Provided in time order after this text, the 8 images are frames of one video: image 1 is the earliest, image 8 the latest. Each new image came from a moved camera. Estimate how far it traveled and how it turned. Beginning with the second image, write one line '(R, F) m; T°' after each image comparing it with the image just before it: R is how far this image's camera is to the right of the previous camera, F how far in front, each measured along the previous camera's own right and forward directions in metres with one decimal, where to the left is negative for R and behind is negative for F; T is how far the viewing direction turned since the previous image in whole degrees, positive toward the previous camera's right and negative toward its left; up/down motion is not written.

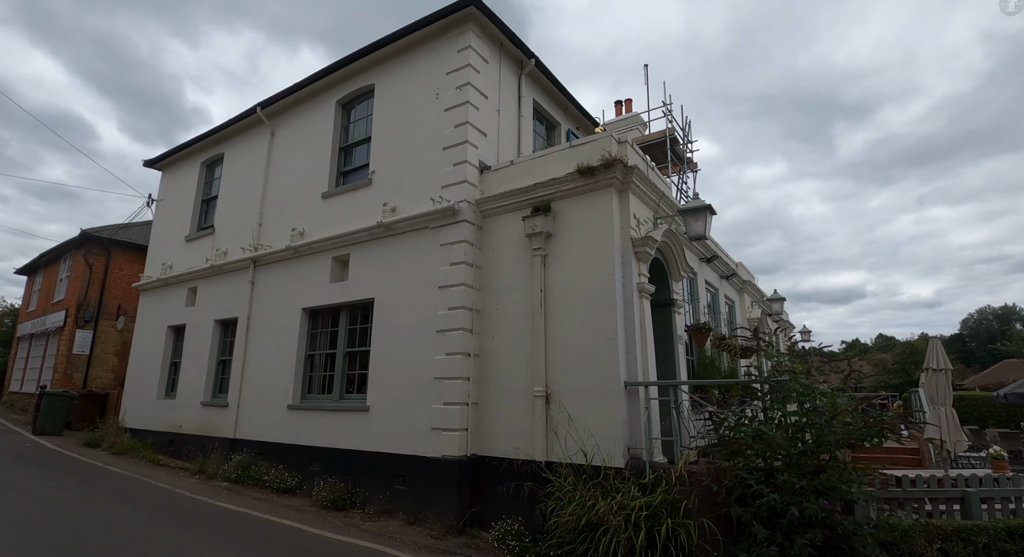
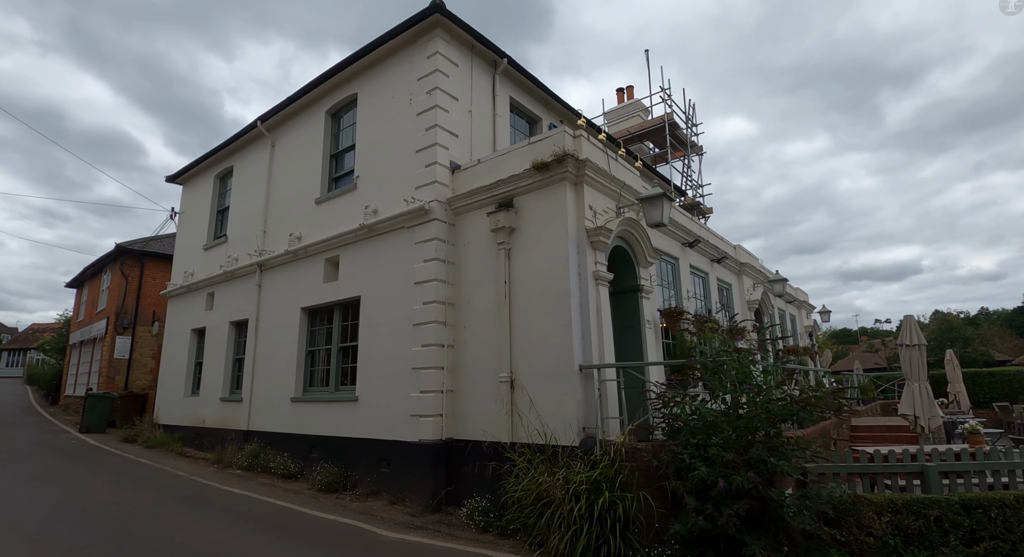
(+1.0, -0.4) m; -4°
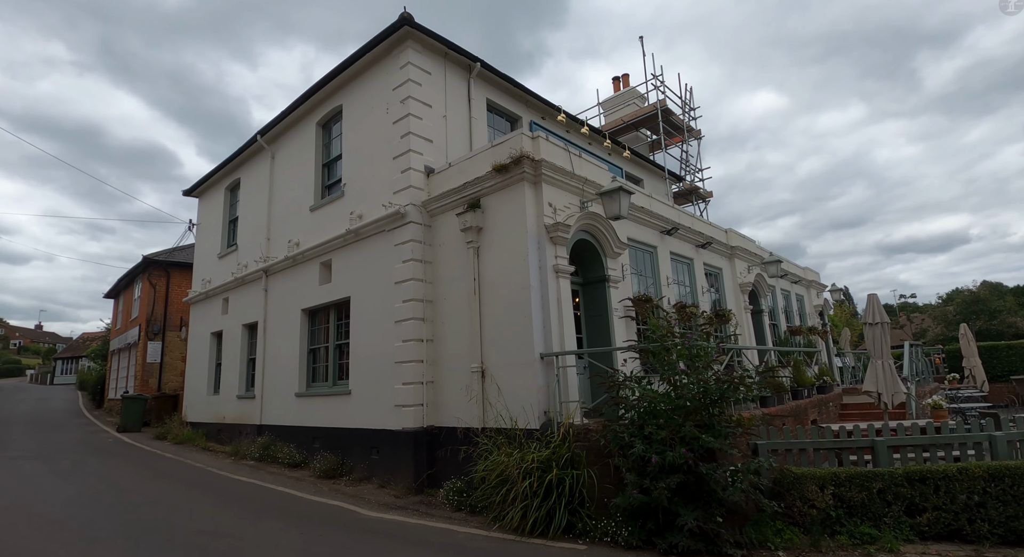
(+0.9, -0.5) m; -3°
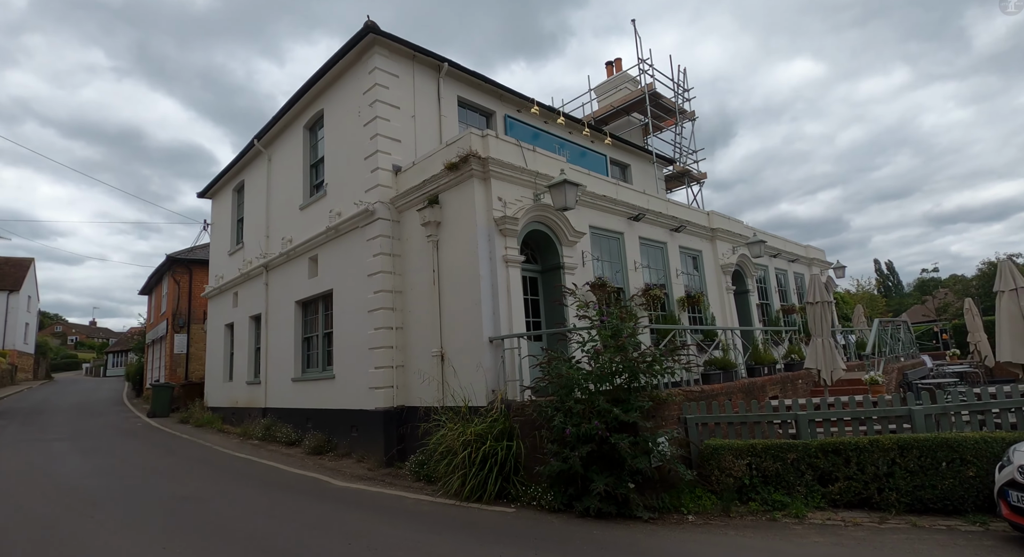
(+1.2, -0.6) m; -4°
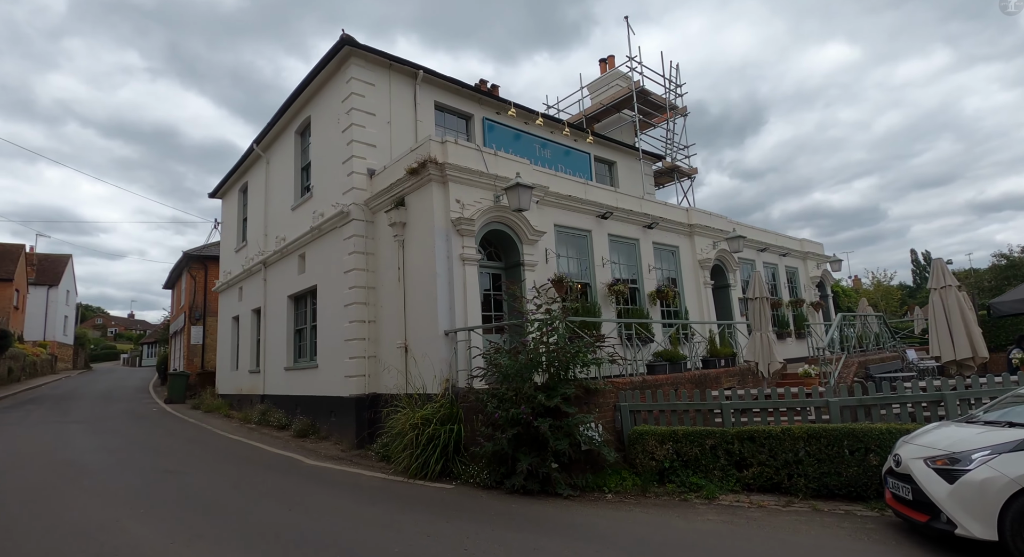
(+1.2, -0.6) m; -3°
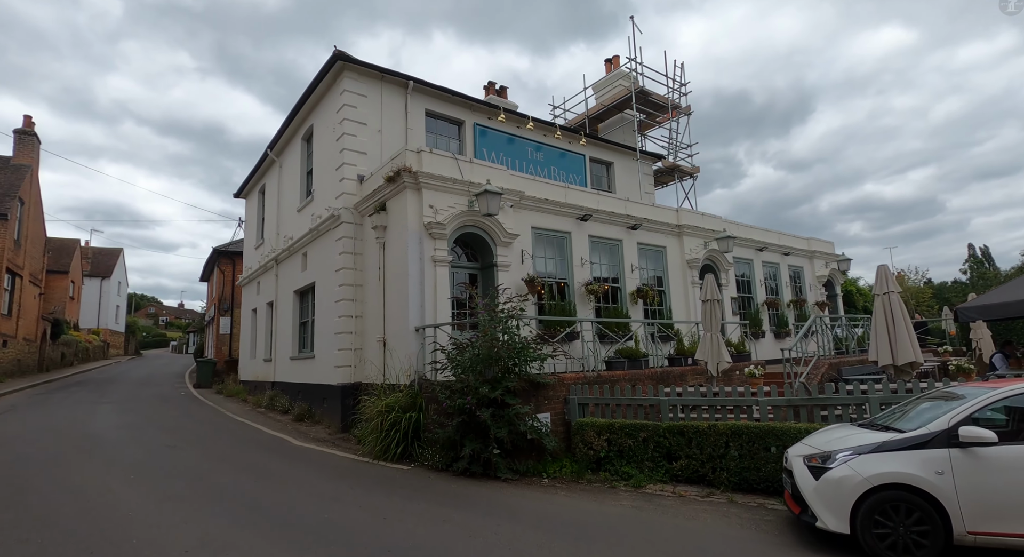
(+1.2, -0.6) m; -4°
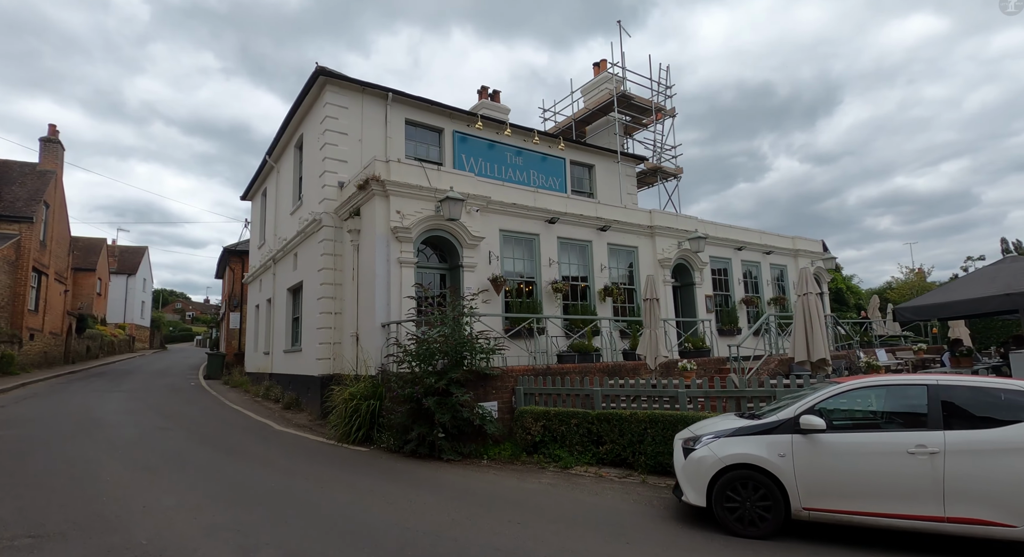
(+1.2, -0.8) m; -2°
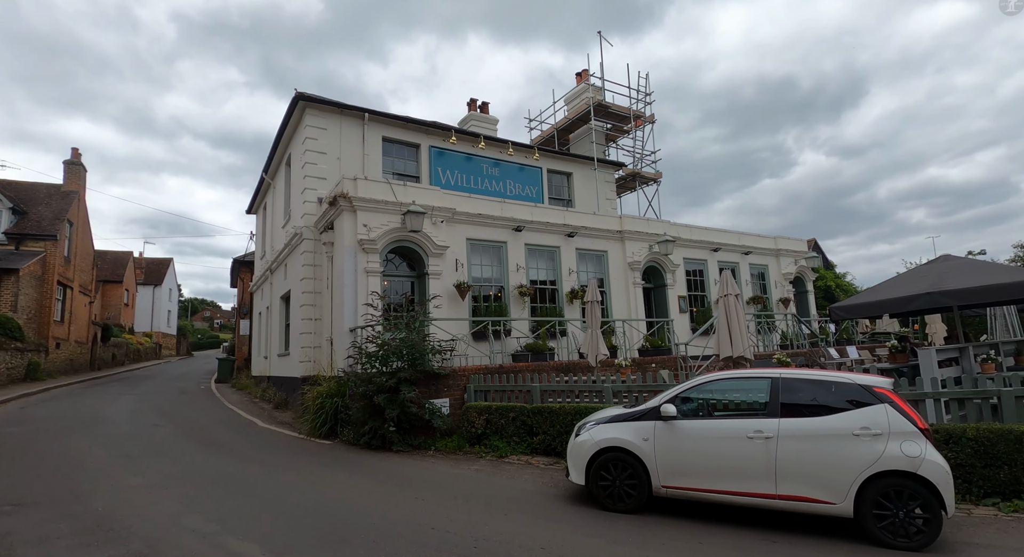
(+1.4, -0.8) m; -3°
